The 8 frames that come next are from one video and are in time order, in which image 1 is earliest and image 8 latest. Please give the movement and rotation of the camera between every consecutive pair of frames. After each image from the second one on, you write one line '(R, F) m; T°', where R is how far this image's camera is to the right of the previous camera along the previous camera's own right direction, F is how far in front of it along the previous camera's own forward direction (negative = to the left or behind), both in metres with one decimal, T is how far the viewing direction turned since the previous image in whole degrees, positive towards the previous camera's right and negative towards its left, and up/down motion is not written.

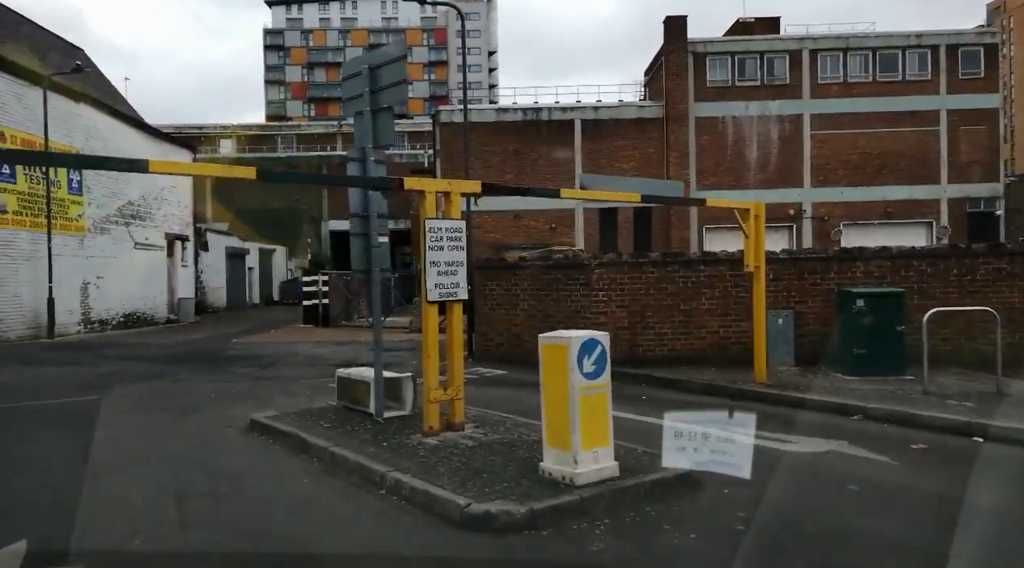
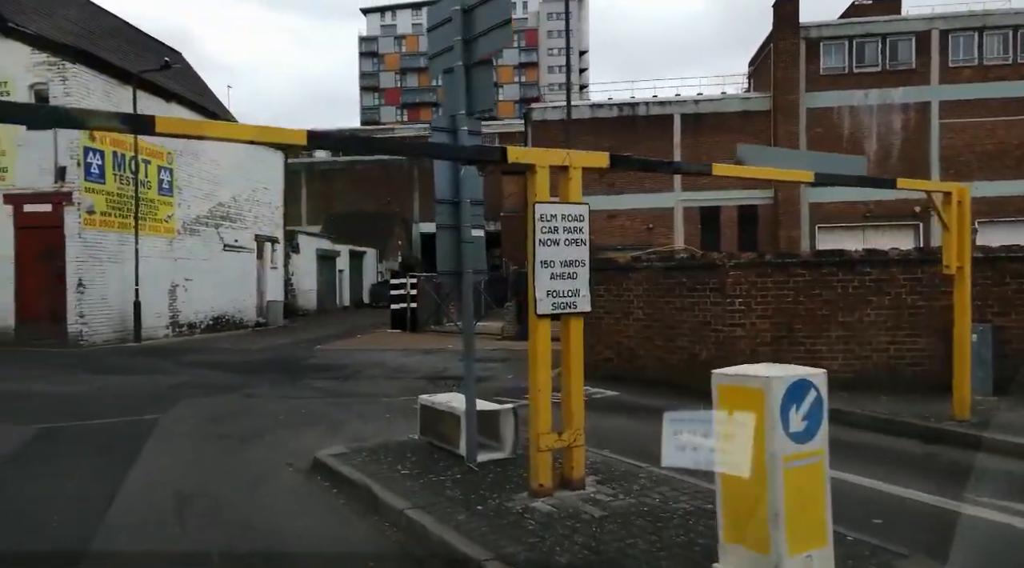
(-0.3, +1.5) m; -6°
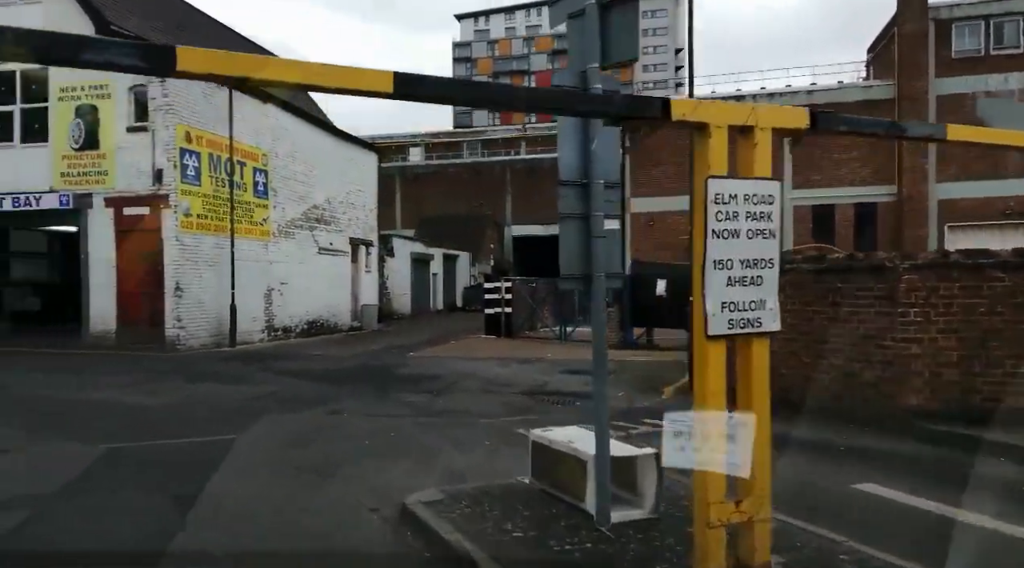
(-0.3, +1.2) m; -7°
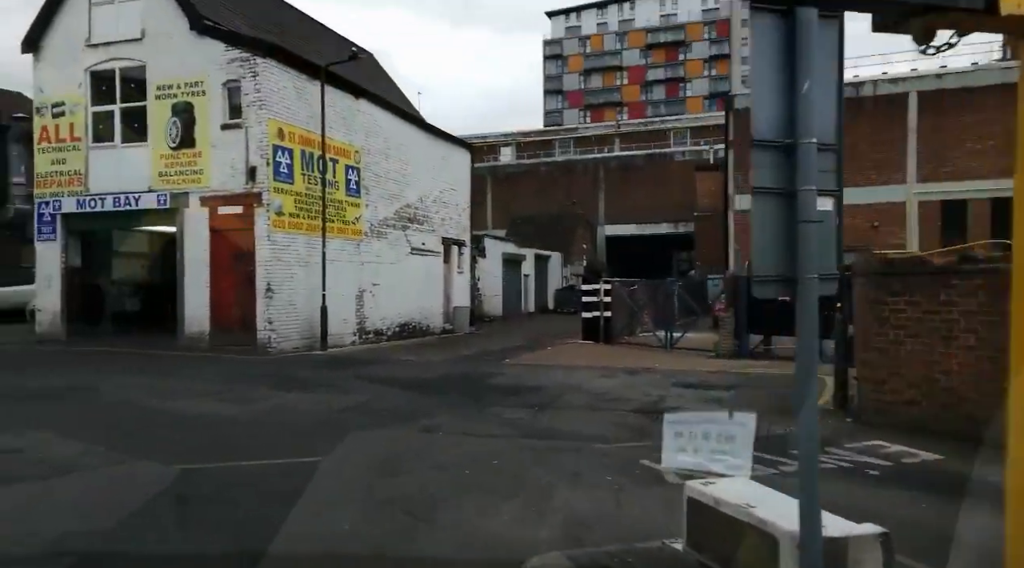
(-0.3, +1.1) m; -6°
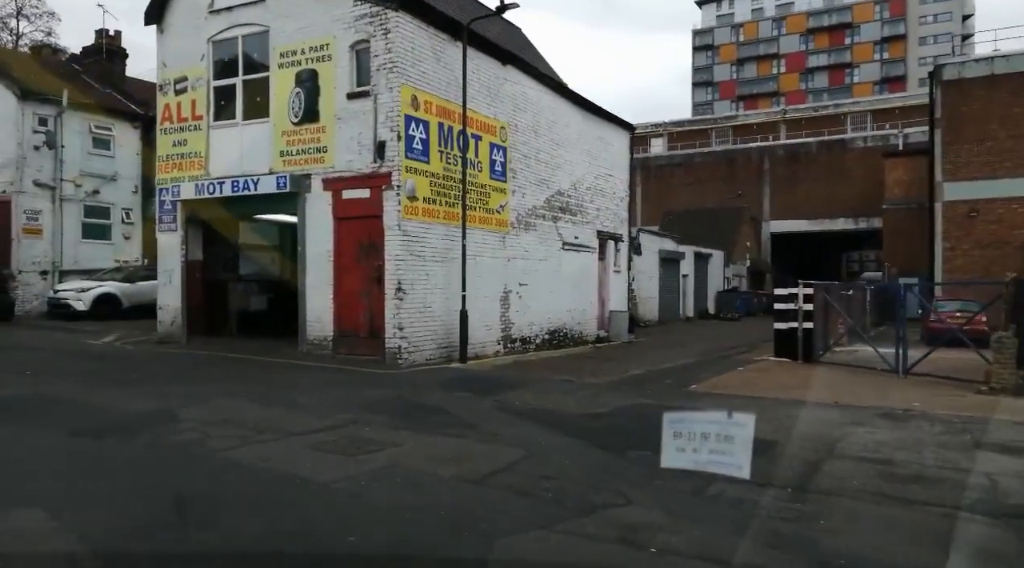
(-0.8, +3.3) m; -10°
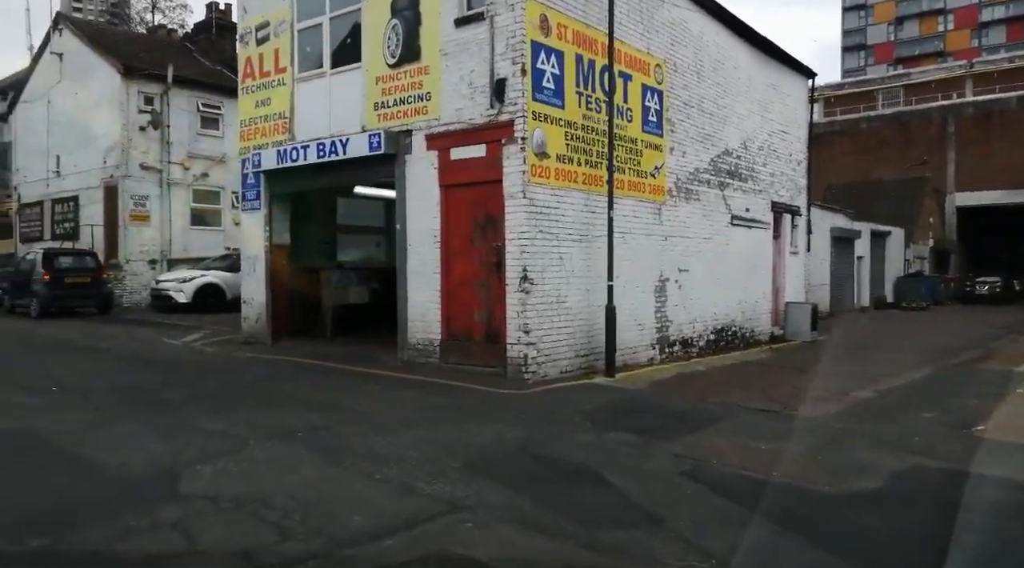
(-0.5, +3.7) m; -9°
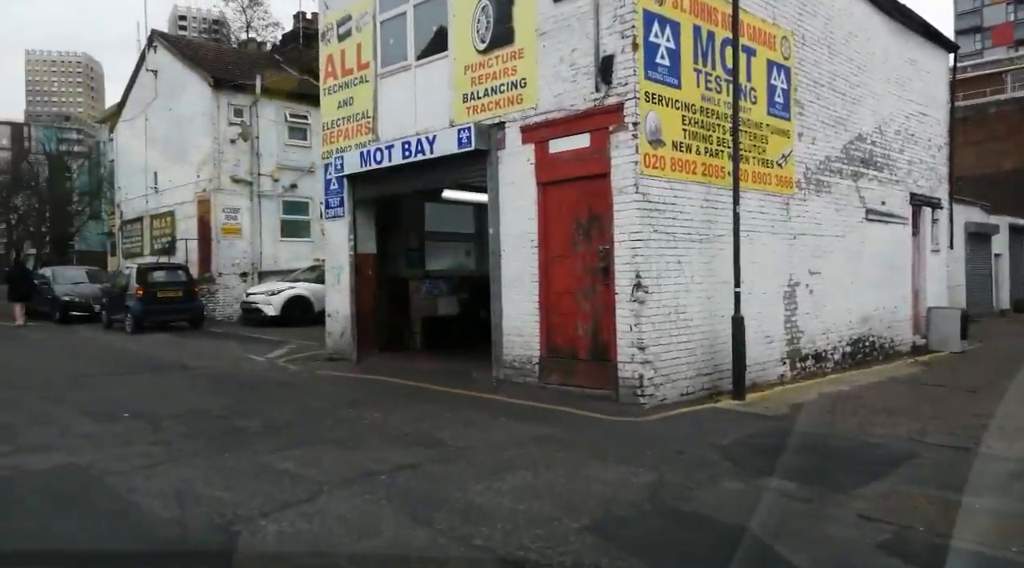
(-0.3, +1.3) m; -6°
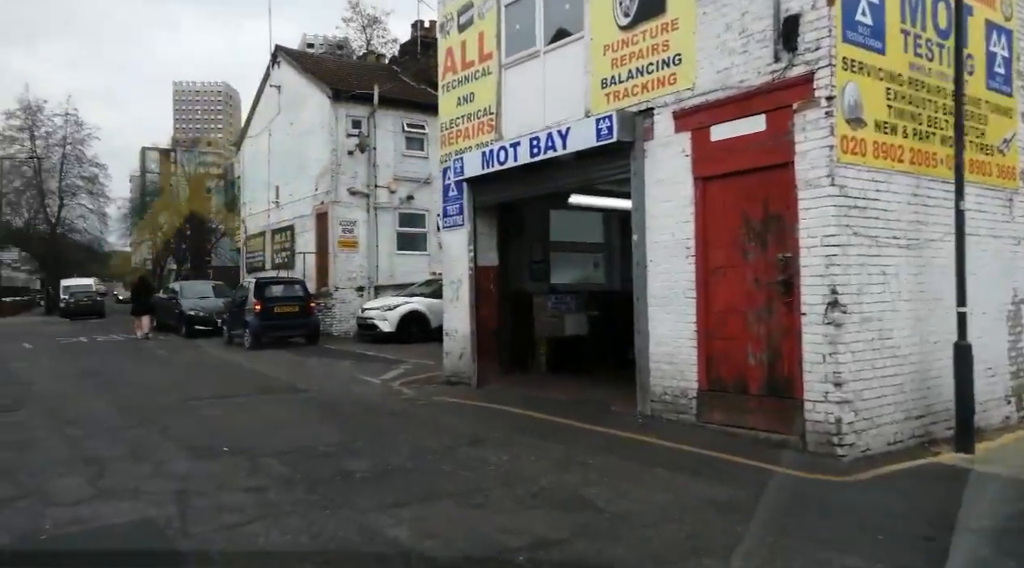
(-0.4, +1.6) m; -8°
